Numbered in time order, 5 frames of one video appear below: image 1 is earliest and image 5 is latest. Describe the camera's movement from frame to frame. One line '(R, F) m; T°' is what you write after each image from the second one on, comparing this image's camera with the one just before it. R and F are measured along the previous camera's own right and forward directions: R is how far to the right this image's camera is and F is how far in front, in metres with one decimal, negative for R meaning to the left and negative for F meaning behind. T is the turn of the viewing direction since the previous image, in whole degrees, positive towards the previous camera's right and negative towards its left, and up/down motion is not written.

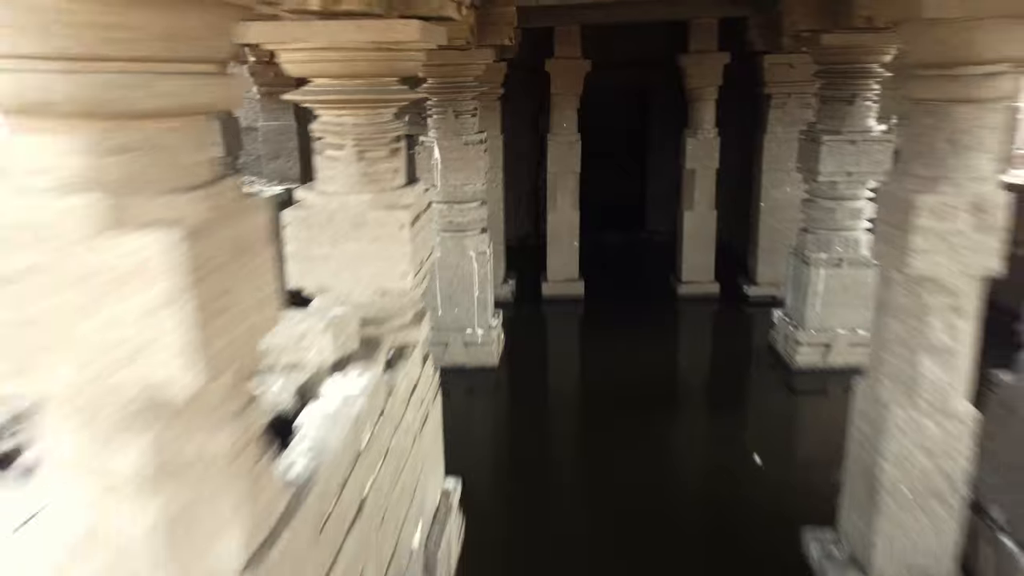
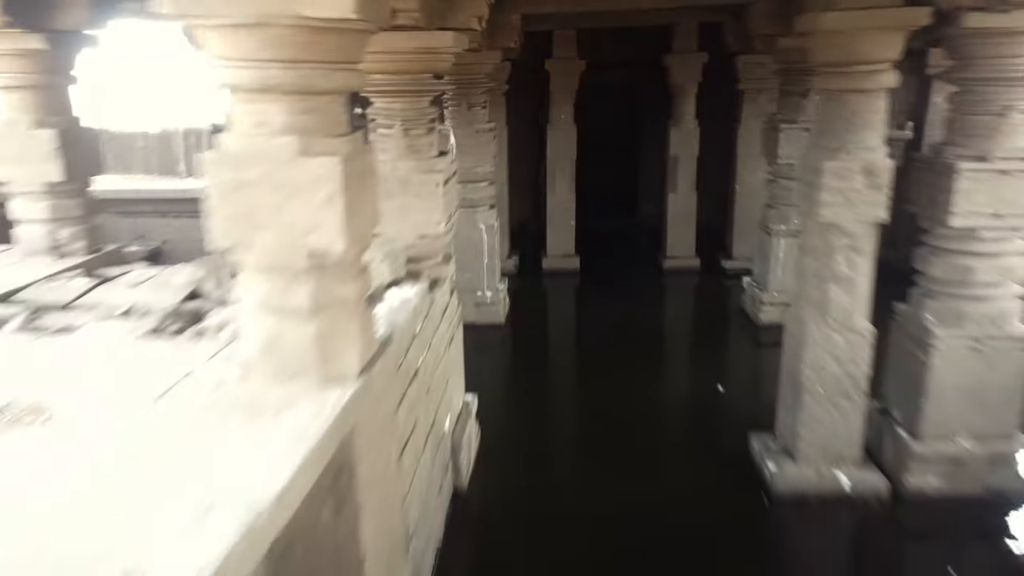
(0.0, -0.6) m; 0°
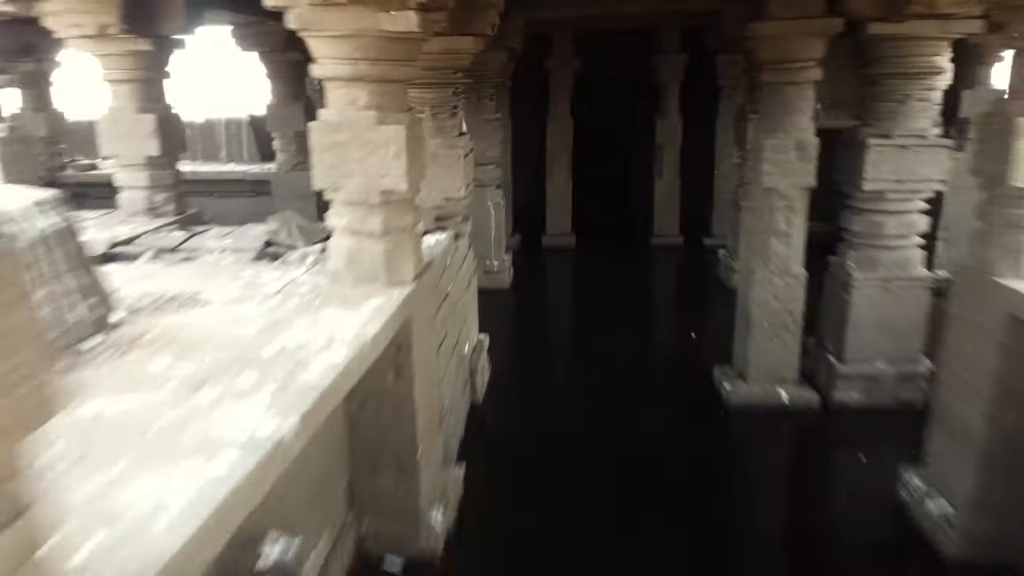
(0.0, -0.7) m; 0°
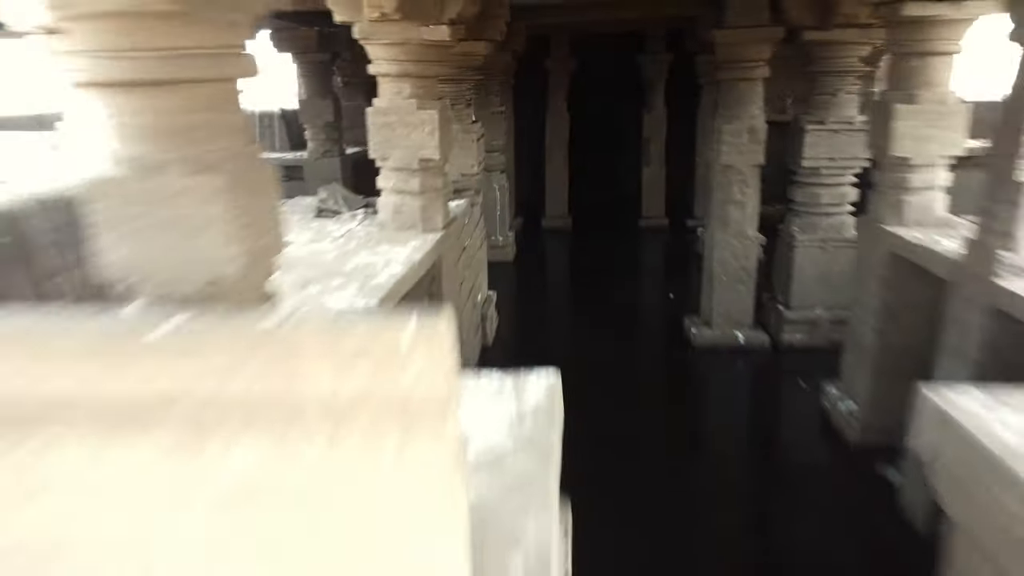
(0.0, -0.7) m; 0°
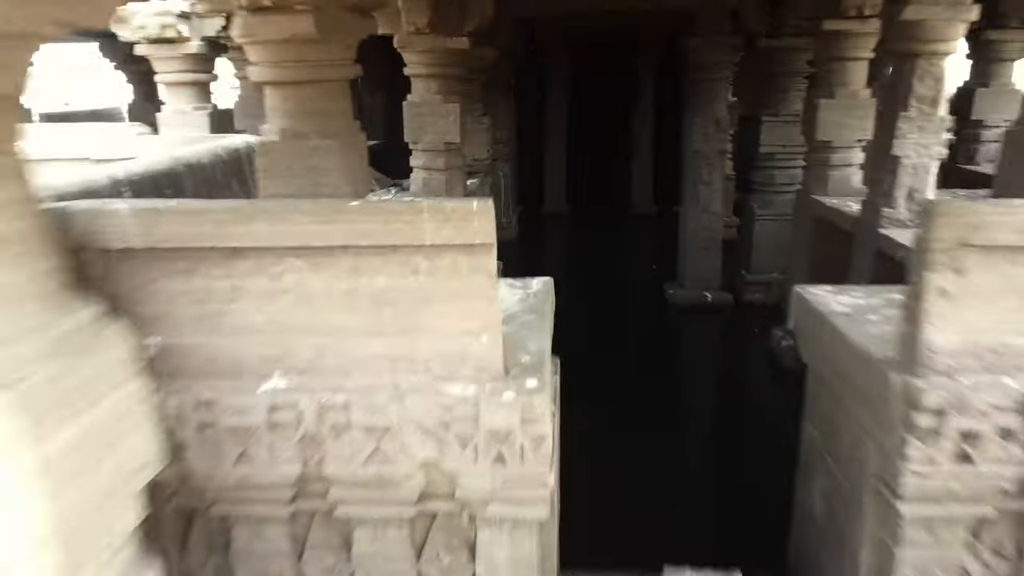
(0.0, -0.8) m; 0°
